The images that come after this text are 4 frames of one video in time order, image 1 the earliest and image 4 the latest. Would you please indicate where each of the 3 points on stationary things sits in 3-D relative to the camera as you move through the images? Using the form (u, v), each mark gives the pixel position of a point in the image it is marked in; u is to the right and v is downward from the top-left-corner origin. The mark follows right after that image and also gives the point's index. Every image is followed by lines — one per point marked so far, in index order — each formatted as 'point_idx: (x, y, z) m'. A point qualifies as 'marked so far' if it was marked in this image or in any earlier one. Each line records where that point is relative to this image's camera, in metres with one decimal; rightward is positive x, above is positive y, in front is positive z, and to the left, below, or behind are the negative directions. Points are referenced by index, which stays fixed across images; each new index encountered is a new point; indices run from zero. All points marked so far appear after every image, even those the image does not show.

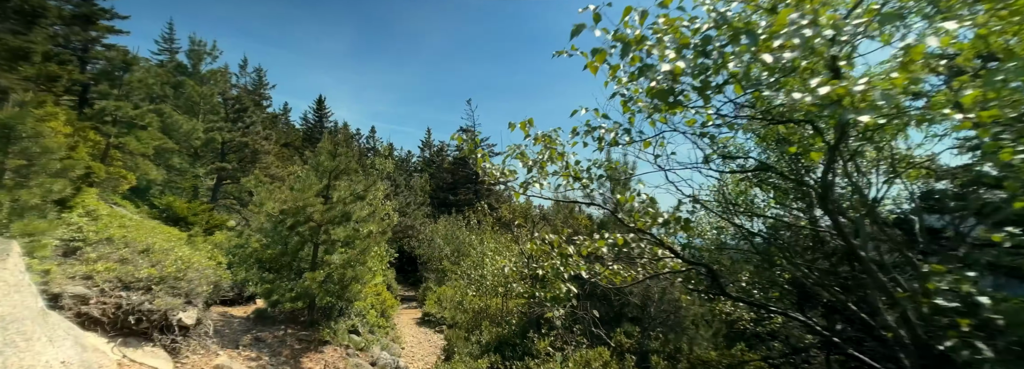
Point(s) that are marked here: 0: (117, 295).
0: (-5.2, -1.4, +5.4) m
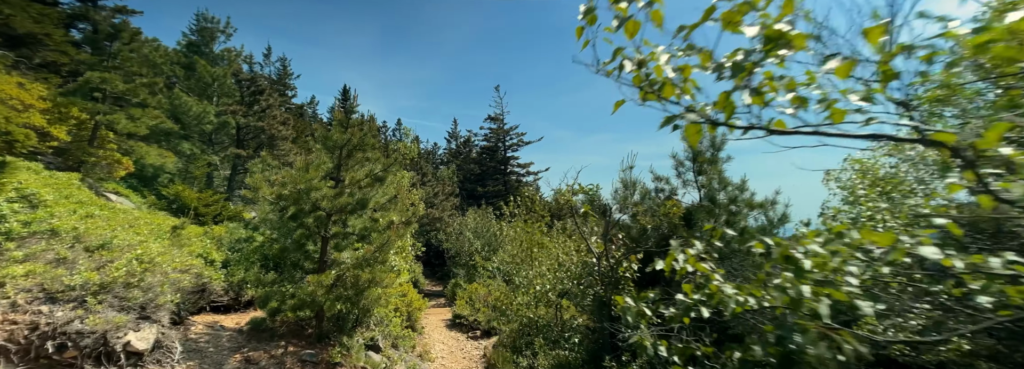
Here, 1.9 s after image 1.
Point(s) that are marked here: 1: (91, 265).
0: (-4.4, -1.2, +3.8) m
1: (-4.5, -0.9, +4.4) m
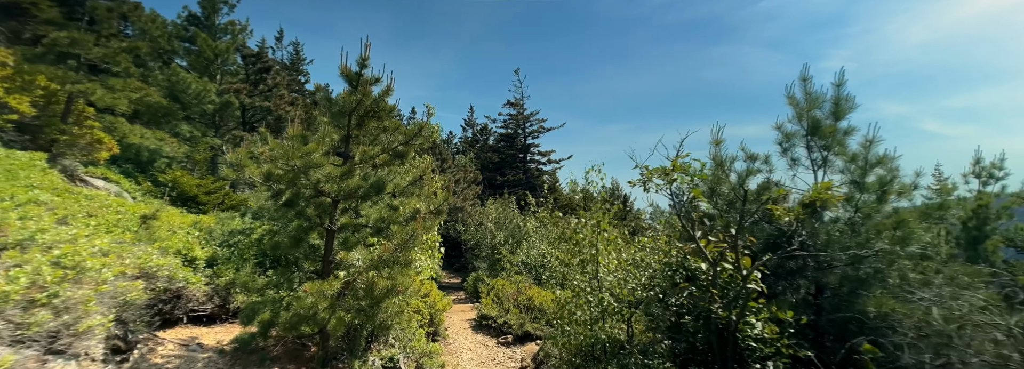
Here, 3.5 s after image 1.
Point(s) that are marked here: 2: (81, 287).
0: (-3.7, -0.9, +2.4) m
1: (-3.8, -0.6, +3.0) m
2: (-3.3, -0.8, +3.2) m
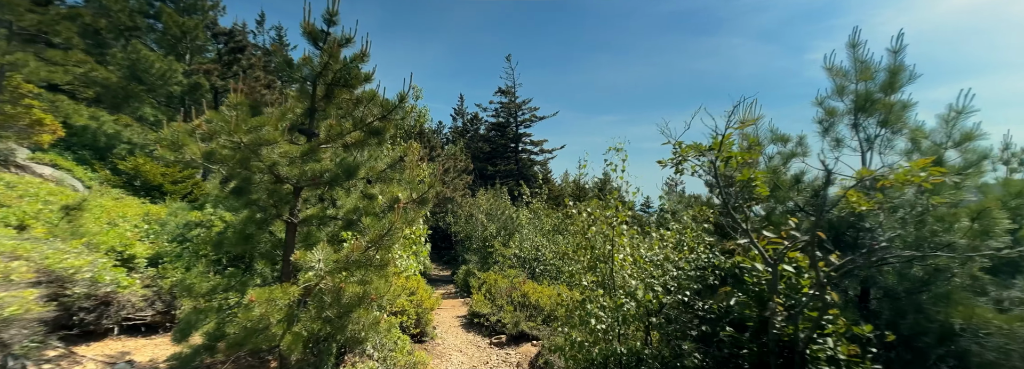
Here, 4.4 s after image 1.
0: (-3.7, -0.8, +1.5) m
1: (-3.8, -0.5, +2.1) m
2: (-3.3, -0.7, +2.3) m
